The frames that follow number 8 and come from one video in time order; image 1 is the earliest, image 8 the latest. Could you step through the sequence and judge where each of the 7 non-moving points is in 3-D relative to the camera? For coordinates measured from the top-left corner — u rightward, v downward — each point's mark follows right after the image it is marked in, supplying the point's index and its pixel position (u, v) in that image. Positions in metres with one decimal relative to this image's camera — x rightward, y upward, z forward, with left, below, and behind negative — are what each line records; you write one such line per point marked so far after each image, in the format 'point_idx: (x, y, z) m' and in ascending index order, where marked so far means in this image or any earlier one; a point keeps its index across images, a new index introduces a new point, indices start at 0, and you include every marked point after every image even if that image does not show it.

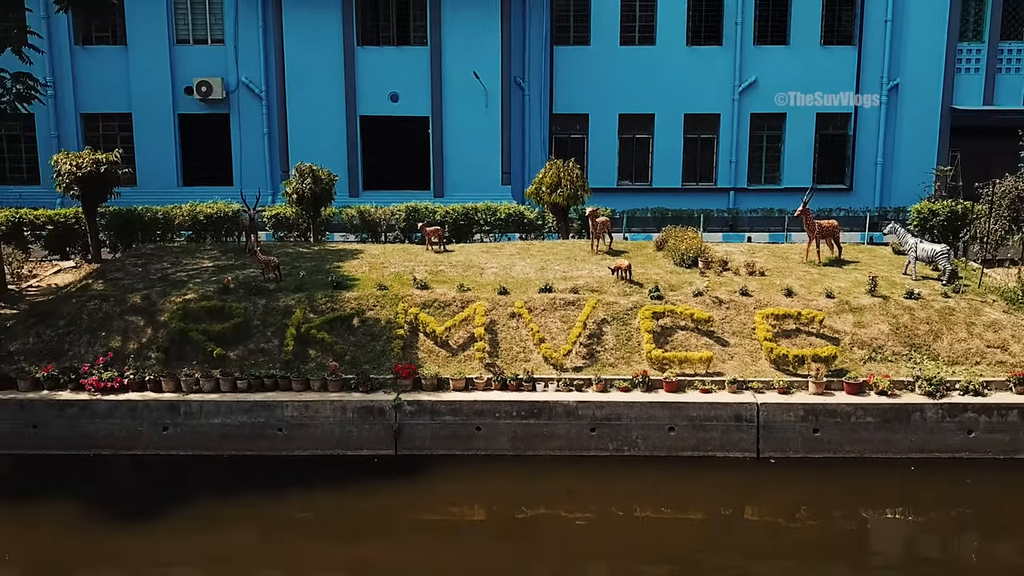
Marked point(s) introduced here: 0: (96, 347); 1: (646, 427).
0: (-4.7, -0.6, +8.0) m
1: (+1.4, -1.4, +7.2) m
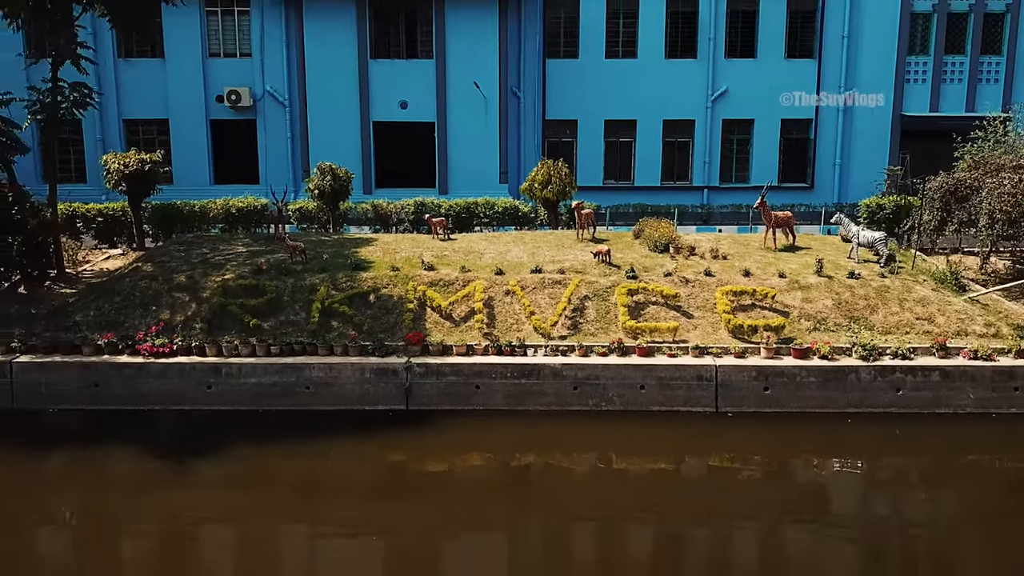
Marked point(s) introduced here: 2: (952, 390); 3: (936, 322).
0: (-4.8, -0.4, +9.3) m
1: (+1.3, -1.2, +8.5) m
2: (+5.3, -1.2, +8.4) m
3: (+5.5, -0.4, +9.2) m
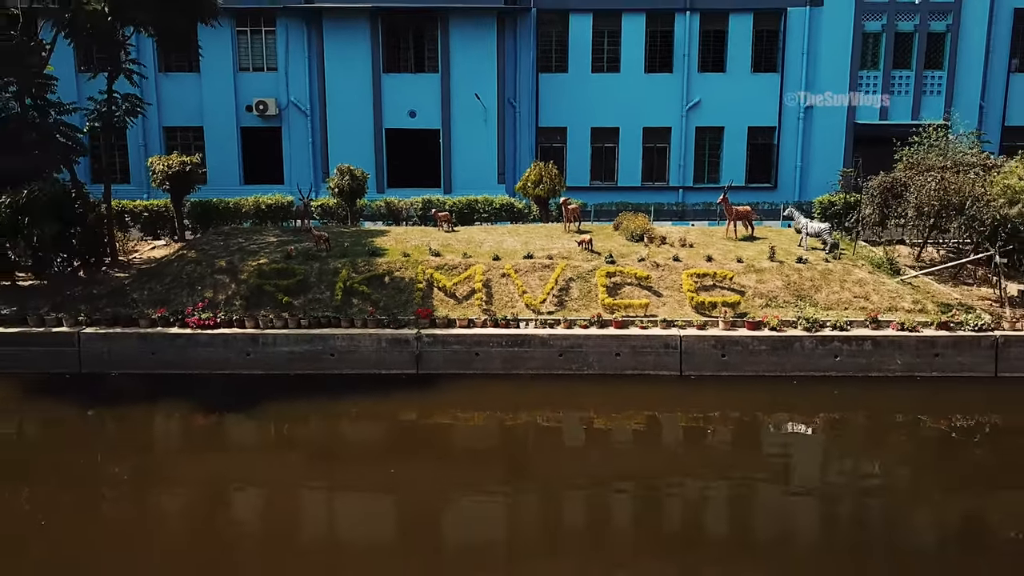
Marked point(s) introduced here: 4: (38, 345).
0: (-4.9, -0.1, +10.8) m
1: (+1.3, -0.9, +10.0) m
2: (+5.3, -1.0, +9.9) m
3: (+5.4, -0.2, +10.7) m
4: (-6.8, -0.8, +10.0) m
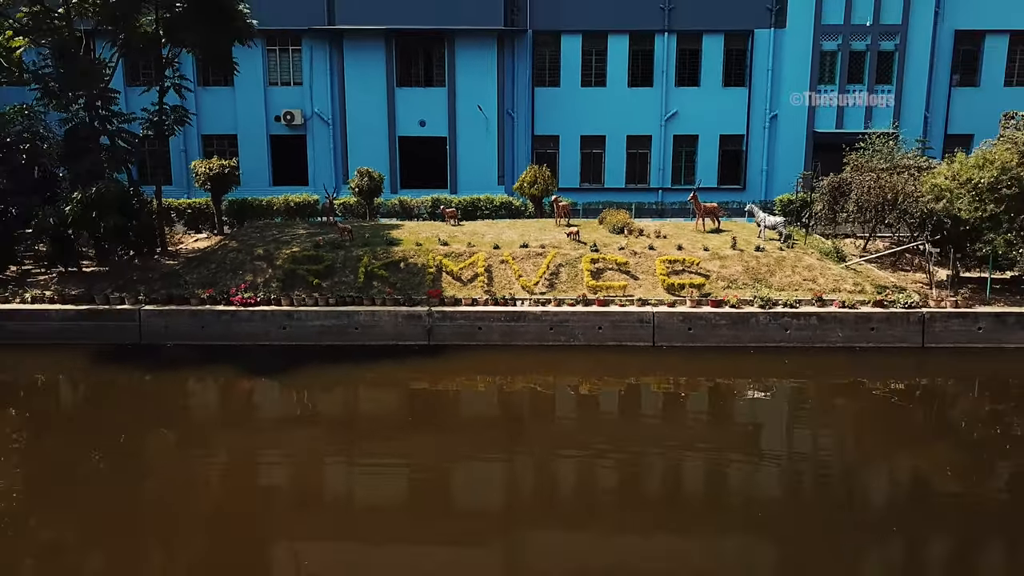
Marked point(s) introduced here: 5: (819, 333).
0: (-4.9, +0.2, +12.5) m
1: (+1.2, -0.6, +11.7) m
2: (+5.2, -0.7, +11.6) m
3: (+5.4, +0.1, +12.4) m
4: (-6.9, -0.5, +11.8) m
5: (+5.1, -0.8, +11.6) m
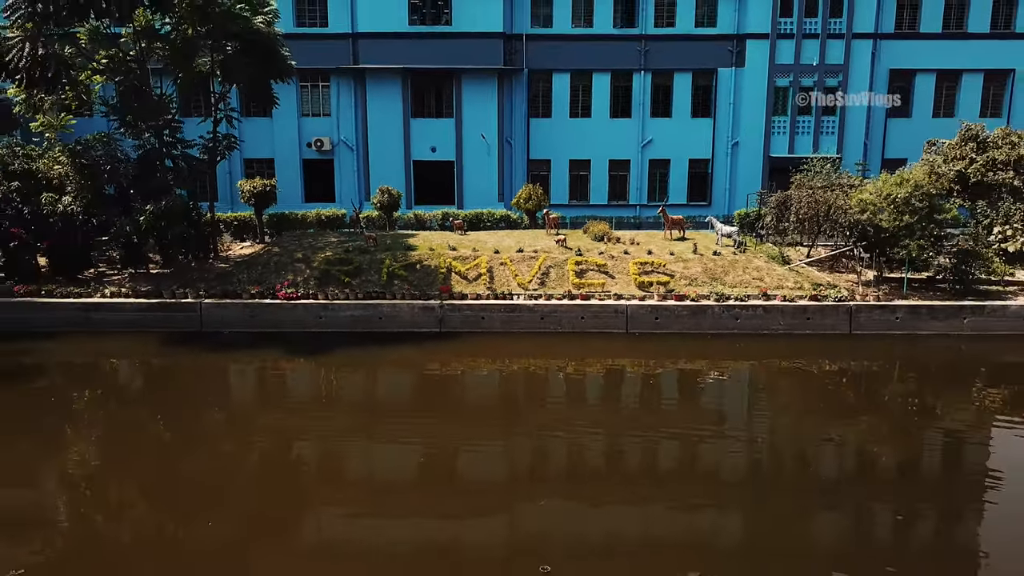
0: (-5.0, +0.2, +15.0) m
1: (+1.2, -0.6, +14.1) m
2: (+5.2, -0.6, +14.0) m
3: (+5.4, +0.2, +14.8) m
4: (-6.9, -0.5, +14.2) m
5: (+5.0, -0.7, +14.0) m
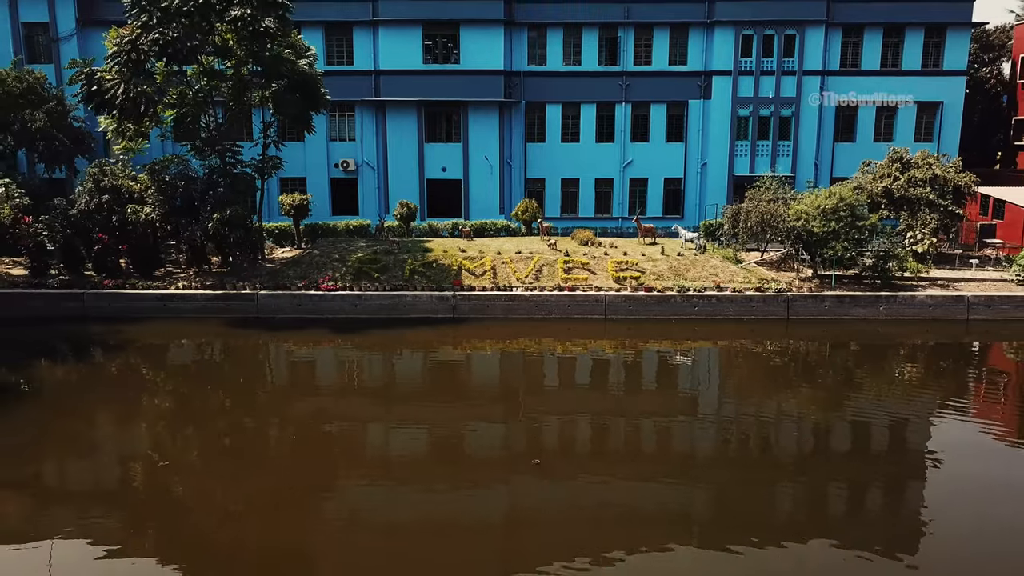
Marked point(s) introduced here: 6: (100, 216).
0: (-5.0, +0.3, +18.1) m
1: (+1.2, -0.4, +17.2) m
2: (+5.2, -0.5, +17.1) m
3: (+5.3, +0.3, +18.0) m
4: (-6.9, -0.3, +17.3) m
5: (+5.0, -0.5, +17.1) m
6: (-10.6, +1.9, +18.1) m
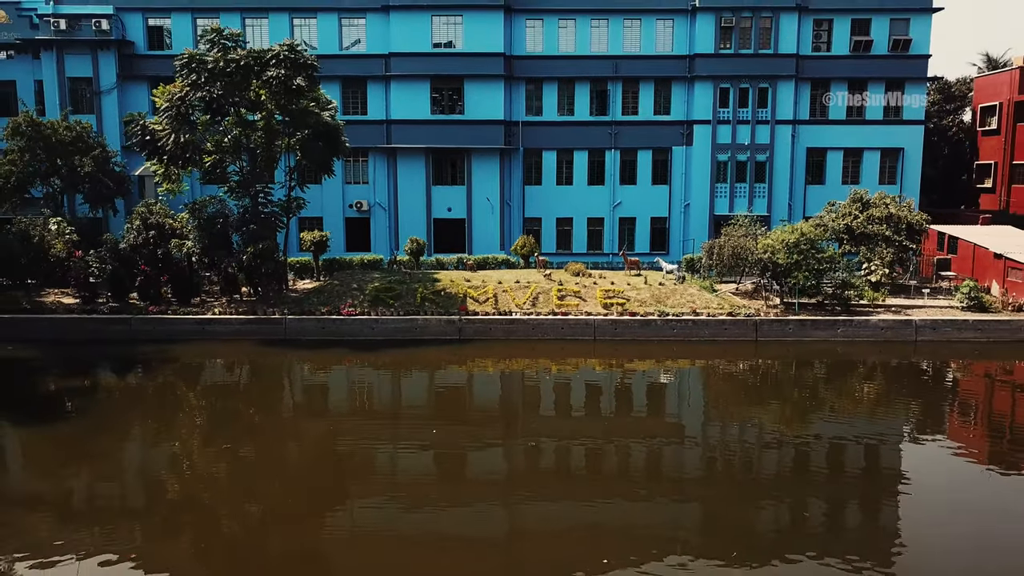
0: (-5.0, -0.4, +20.2) m
1: (+1.2, -1.1, +19.3) m
2: (+5.2, -1.2, +19.2) m
3: (+5.3, -0.5, +20.1) m
4: (-6.9, -1.0, +19.4) m
5: (+5.0, -1.2, +19.2) m
6: (-10.6, +1.1, +20.3) m
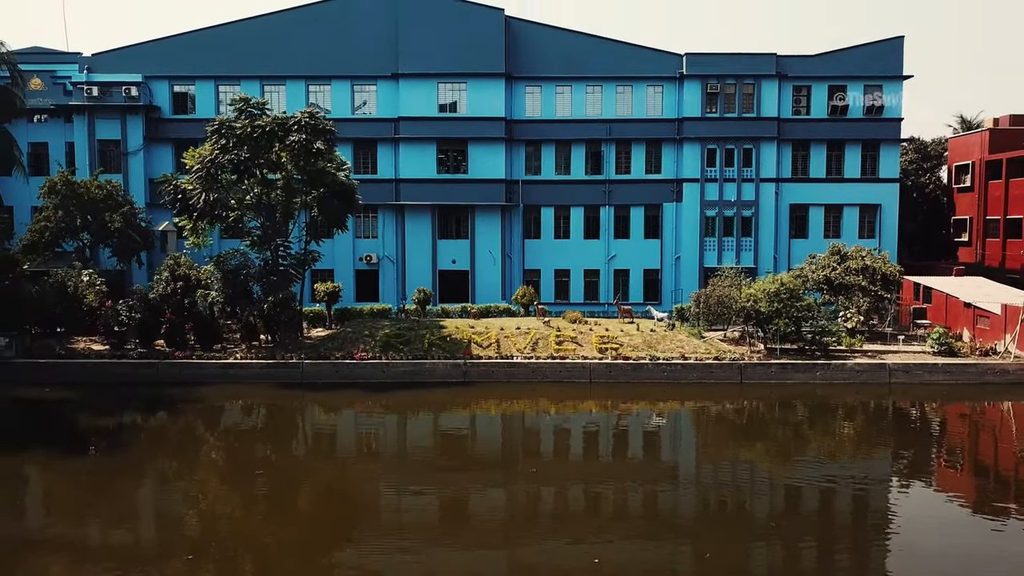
0: (-5.0, -1.9, +21.6) m
1: (+1.2, -2.5, +20.6) m
2: (+5.2, -2.5, +20.6) m
3: (+5.4, -1.9, +21.5) m
4: (-6.9, -2.4, +20.7) m
5: (+5.1, -2.6, +20.6) m
6: (-10.6, -0.4, +21.8) m
